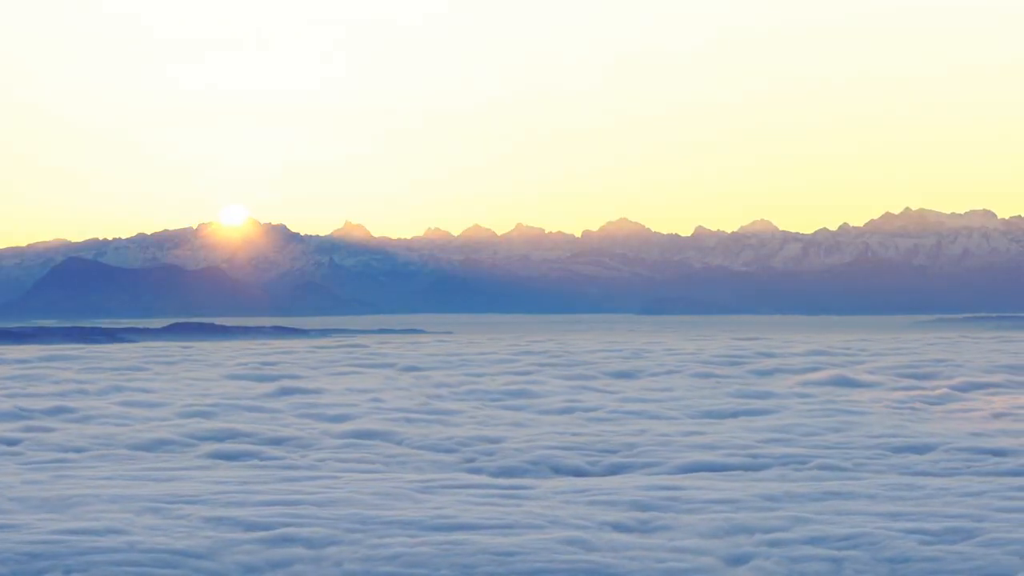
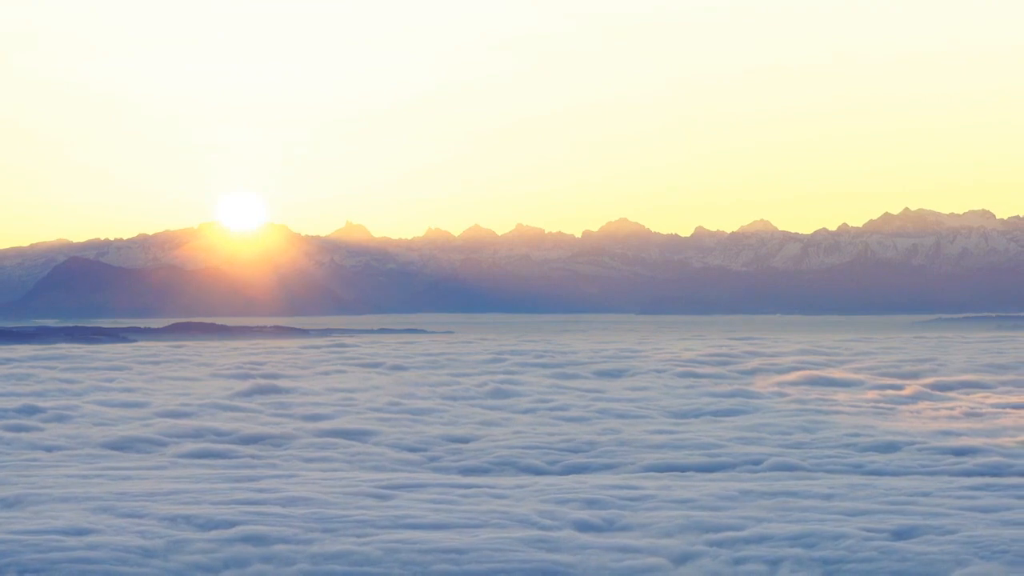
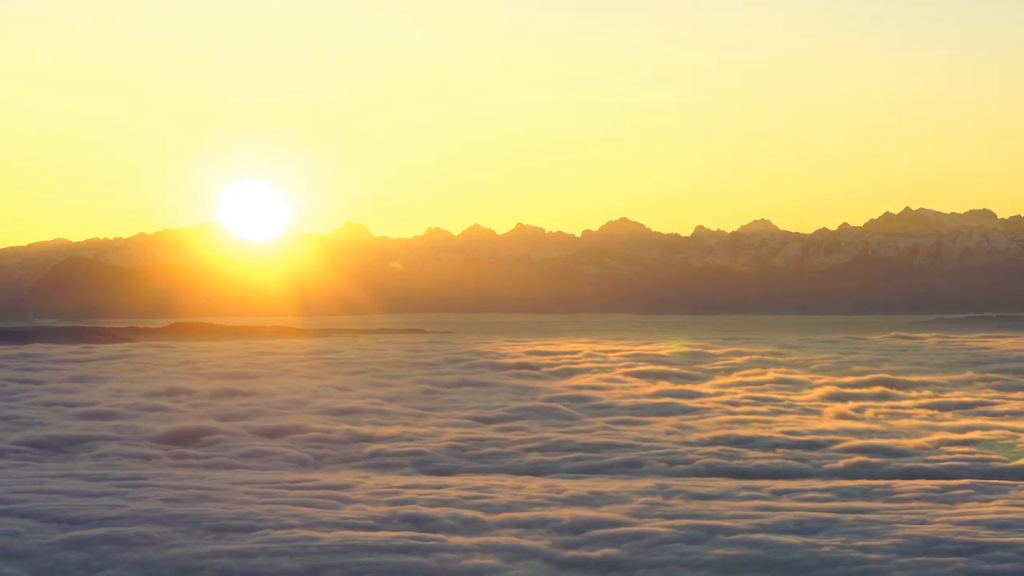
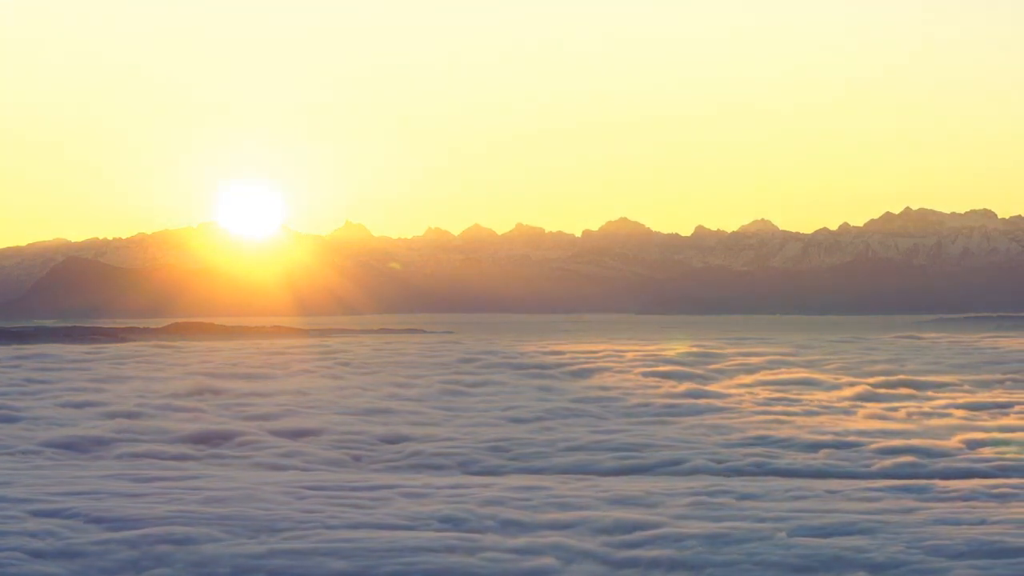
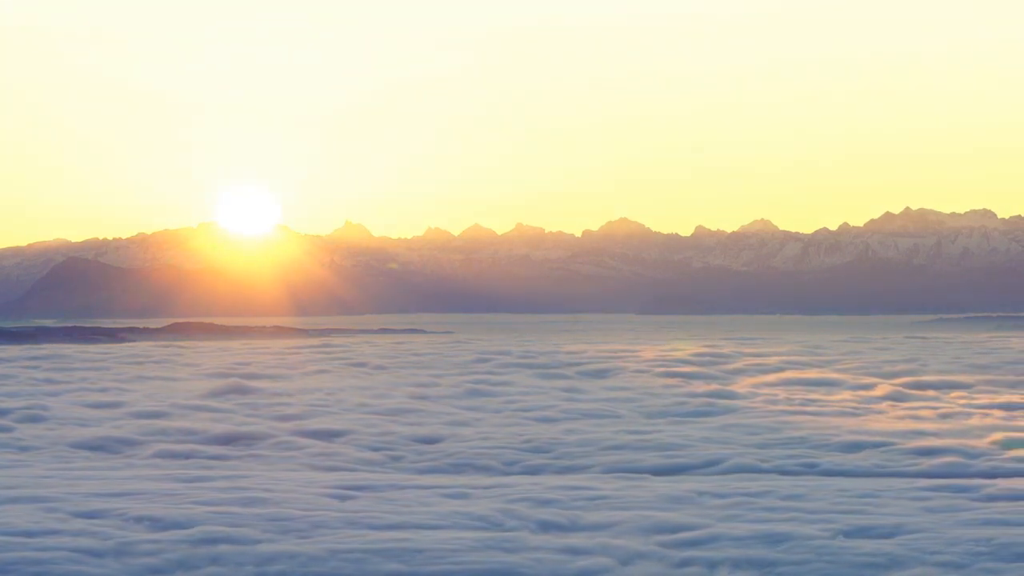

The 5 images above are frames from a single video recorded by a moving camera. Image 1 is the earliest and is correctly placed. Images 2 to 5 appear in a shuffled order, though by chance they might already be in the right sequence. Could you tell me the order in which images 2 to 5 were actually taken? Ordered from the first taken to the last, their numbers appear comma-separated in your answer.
2, 5, 4, 3
